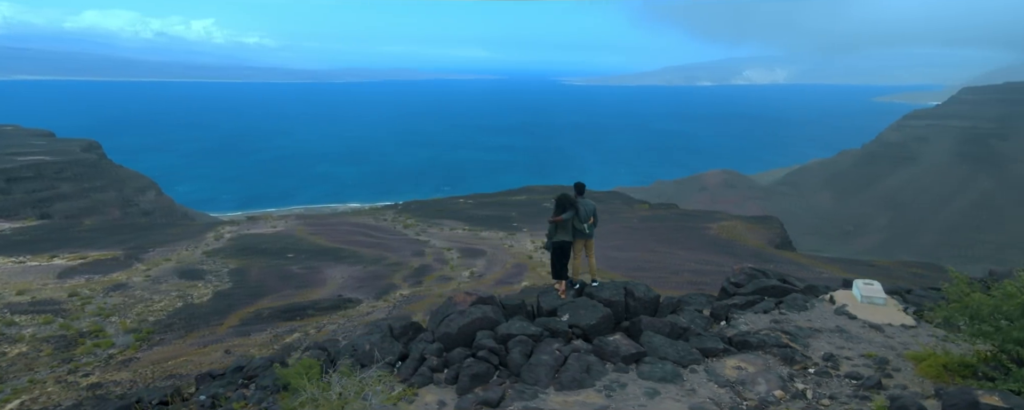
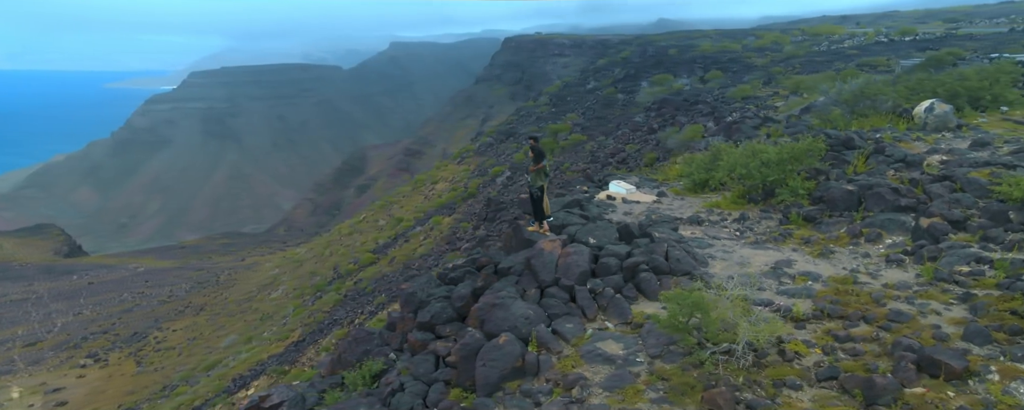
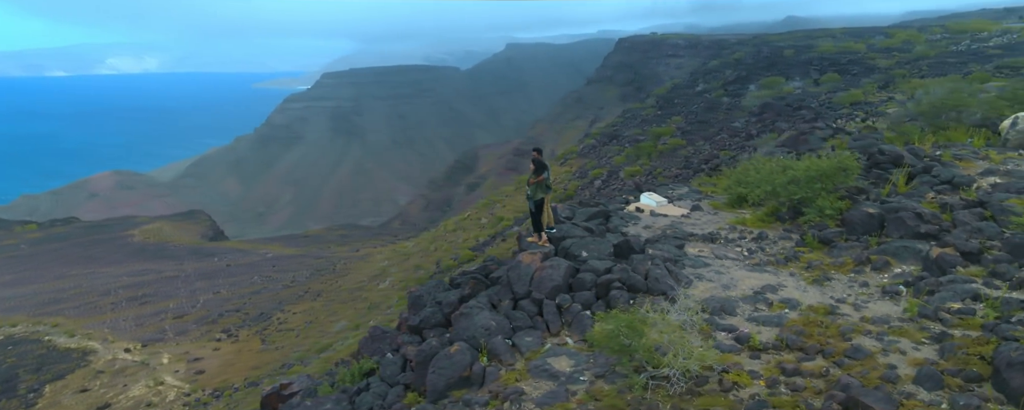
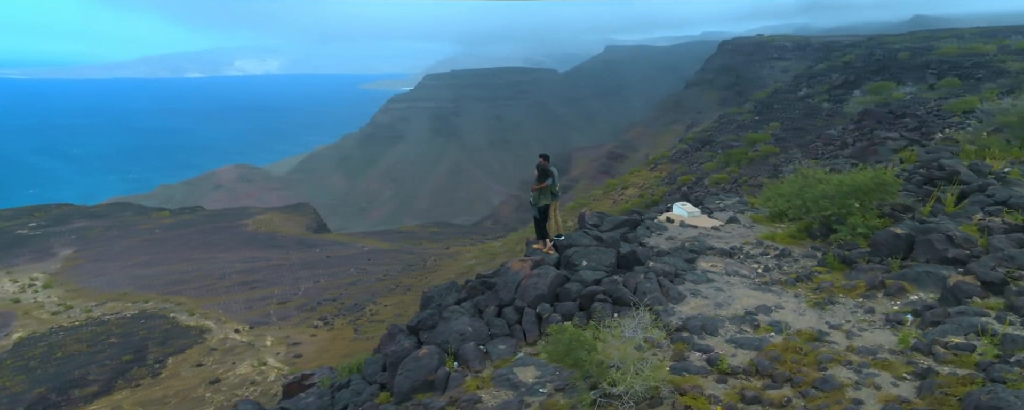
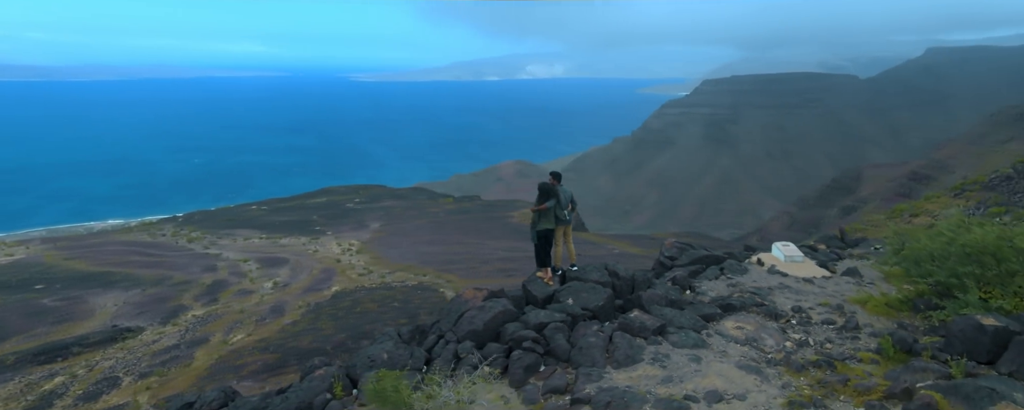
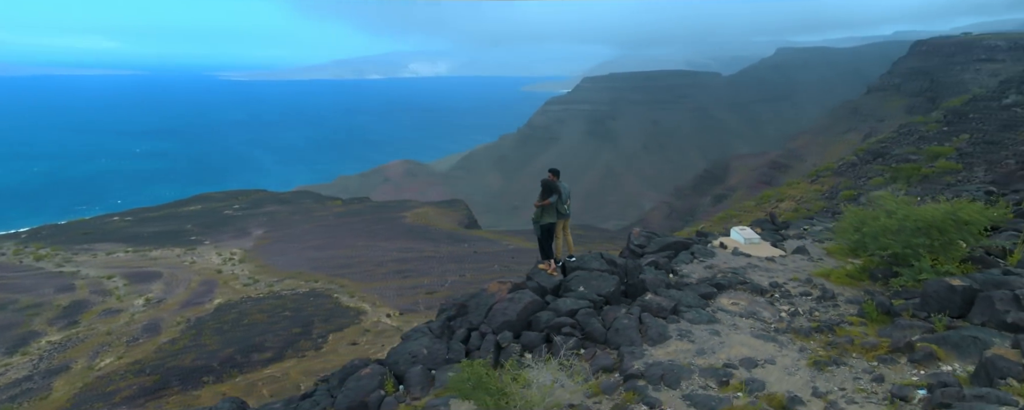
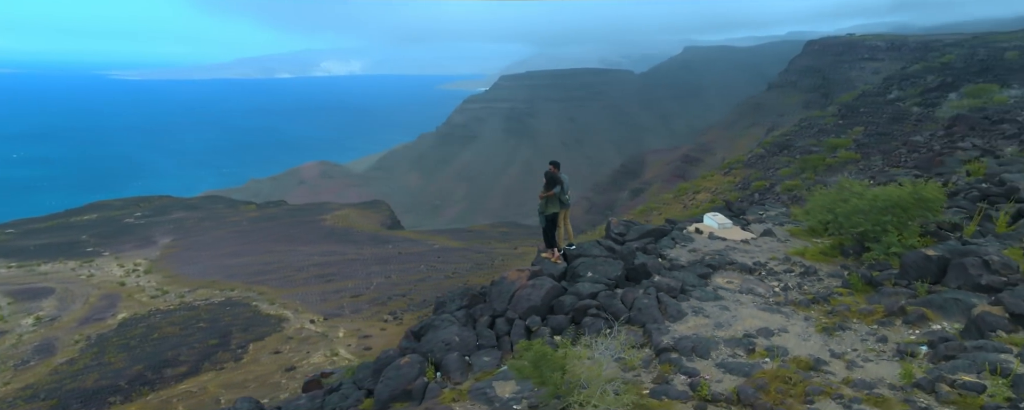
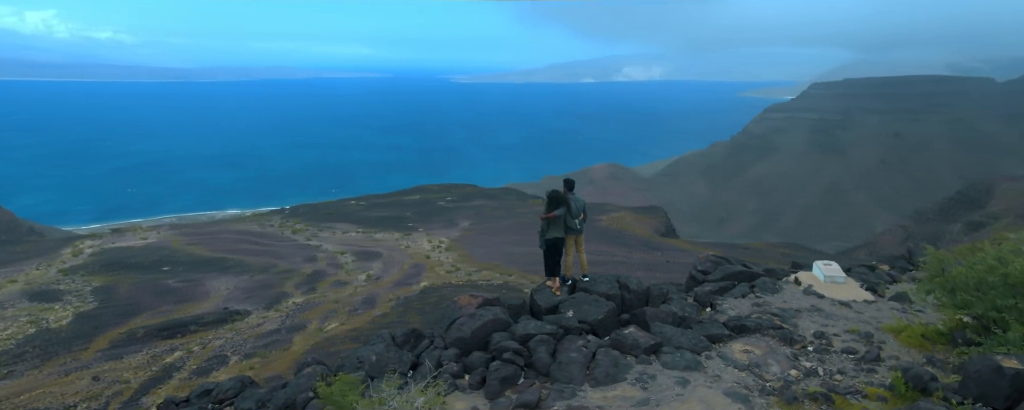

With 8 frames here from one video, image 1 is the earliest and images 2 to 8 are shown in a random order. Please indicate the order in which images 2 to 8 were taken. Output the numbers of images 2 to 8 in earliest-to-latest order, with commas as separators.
8, 5, 6, 7, 4, 3, 2
